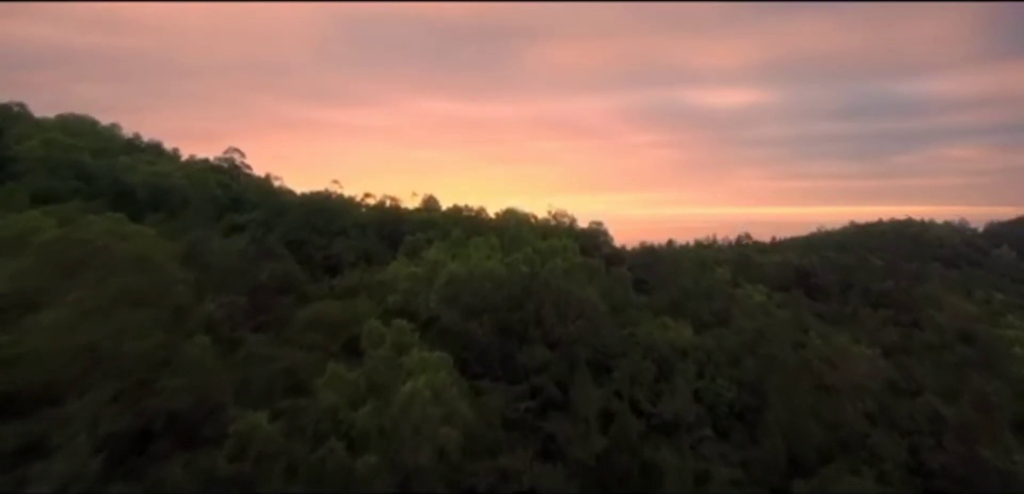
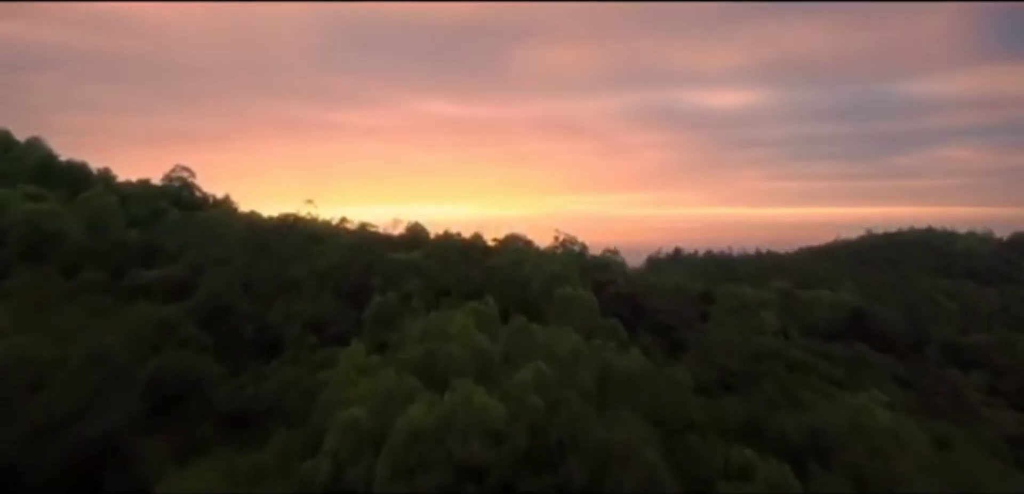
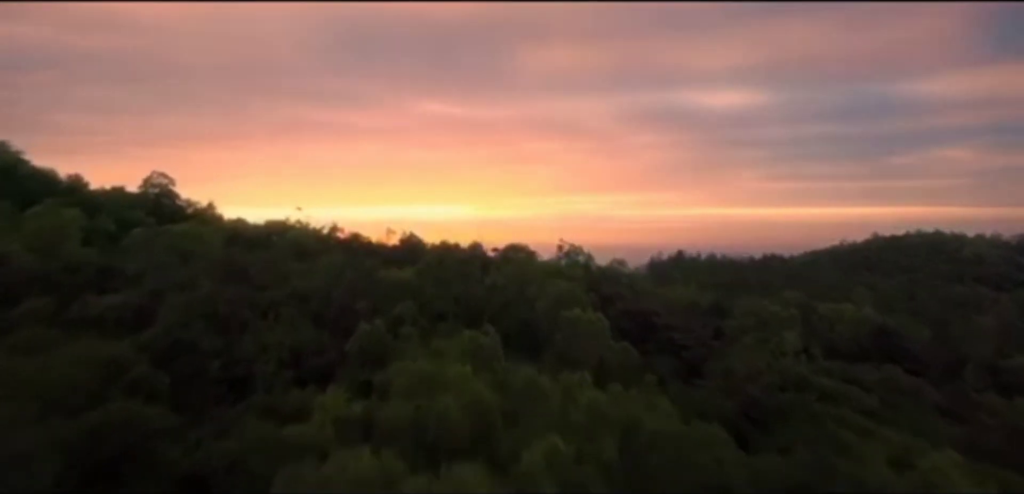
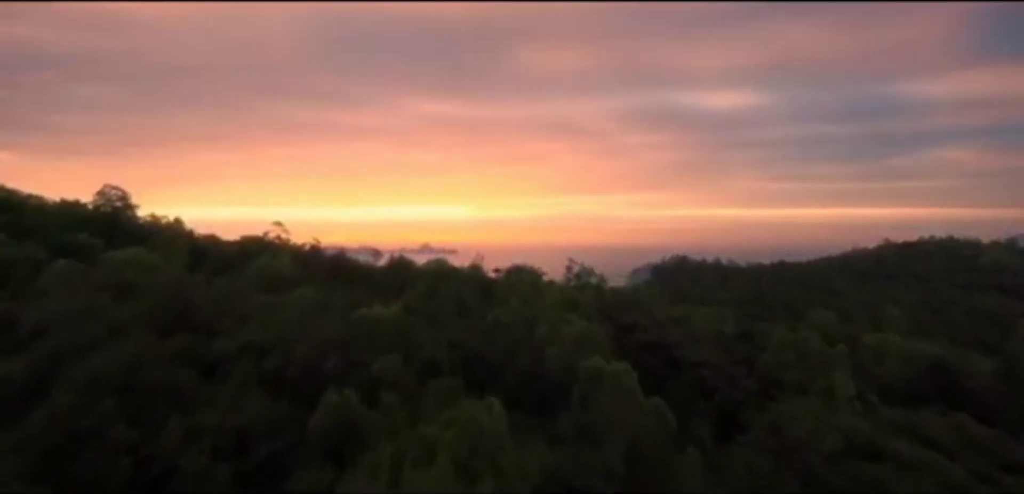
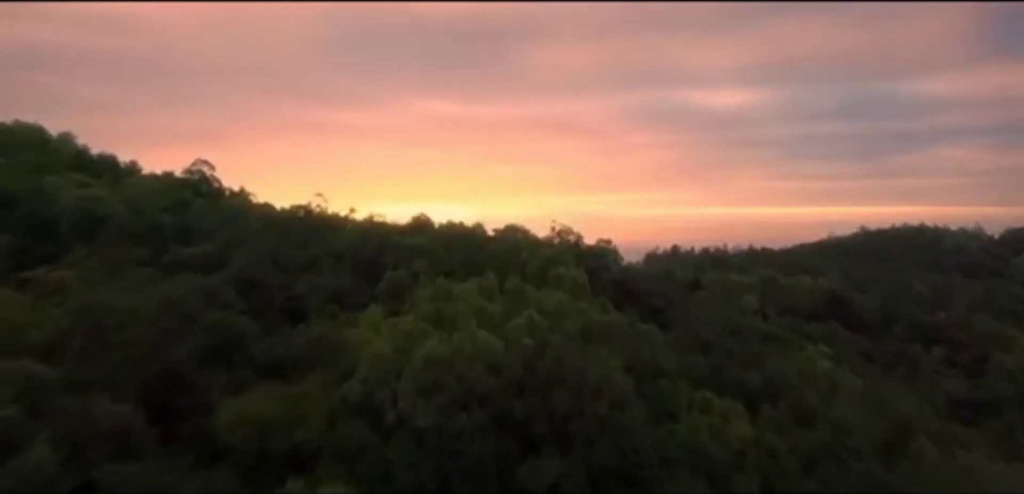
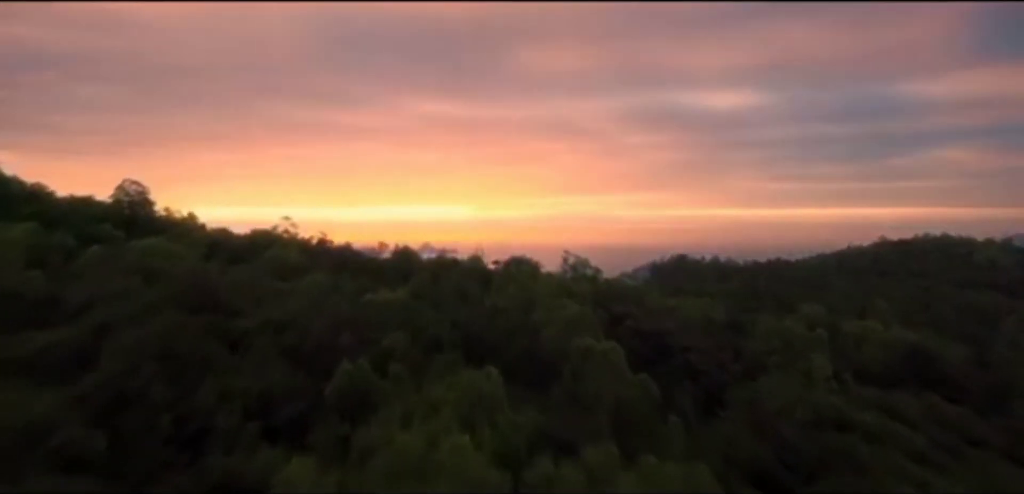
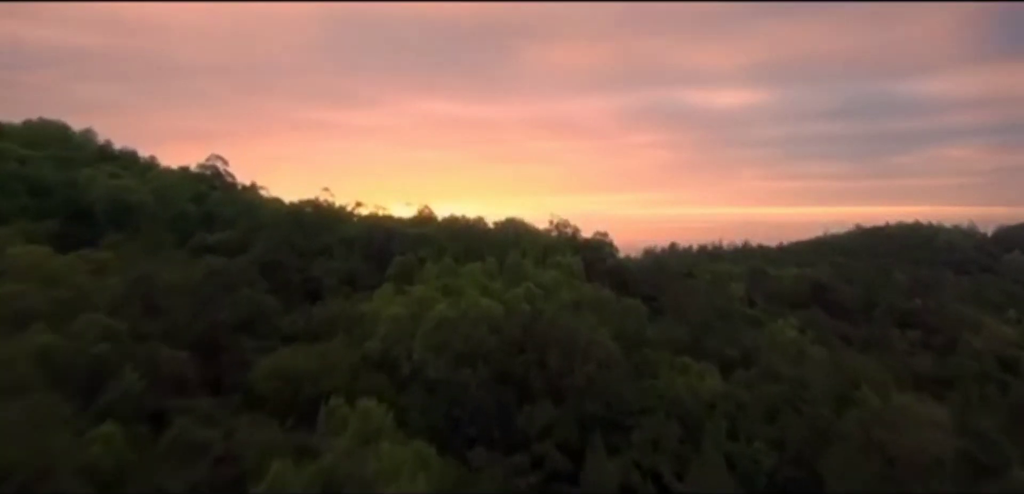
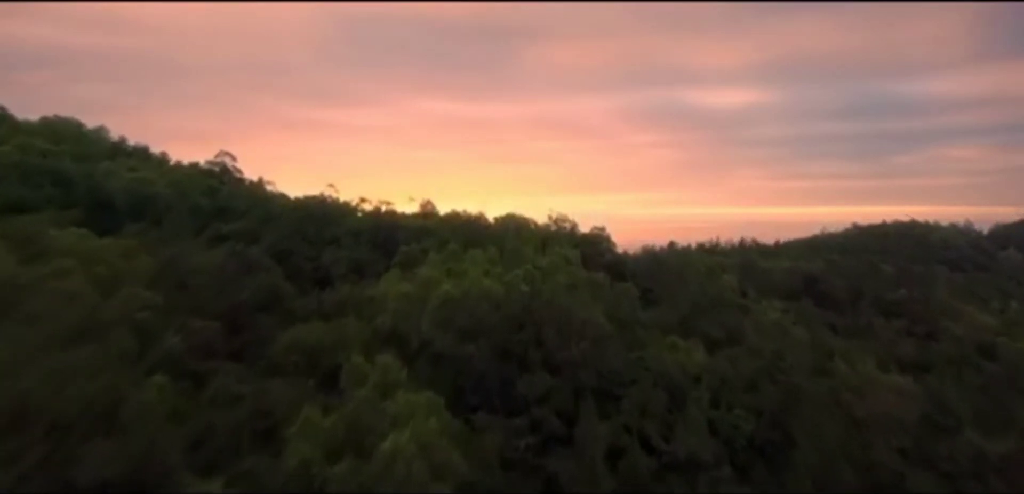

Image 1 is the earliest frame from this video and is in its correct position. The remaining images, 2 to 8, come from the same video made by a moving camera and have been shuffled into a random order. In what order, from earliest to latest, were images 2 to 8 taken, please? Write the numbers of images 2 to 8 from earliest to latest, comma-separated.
8, 7, 5, 2, 3, 6, 4
